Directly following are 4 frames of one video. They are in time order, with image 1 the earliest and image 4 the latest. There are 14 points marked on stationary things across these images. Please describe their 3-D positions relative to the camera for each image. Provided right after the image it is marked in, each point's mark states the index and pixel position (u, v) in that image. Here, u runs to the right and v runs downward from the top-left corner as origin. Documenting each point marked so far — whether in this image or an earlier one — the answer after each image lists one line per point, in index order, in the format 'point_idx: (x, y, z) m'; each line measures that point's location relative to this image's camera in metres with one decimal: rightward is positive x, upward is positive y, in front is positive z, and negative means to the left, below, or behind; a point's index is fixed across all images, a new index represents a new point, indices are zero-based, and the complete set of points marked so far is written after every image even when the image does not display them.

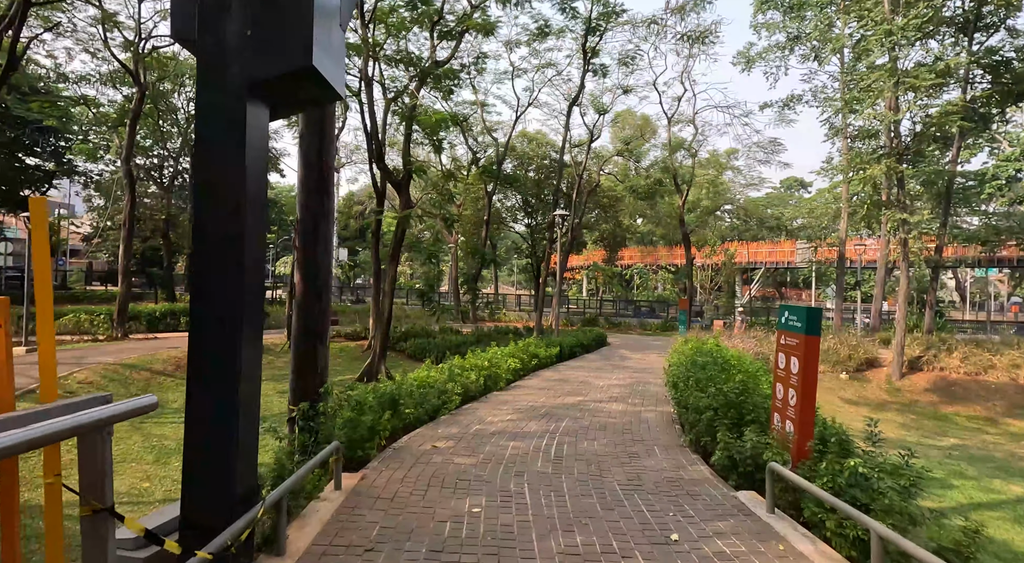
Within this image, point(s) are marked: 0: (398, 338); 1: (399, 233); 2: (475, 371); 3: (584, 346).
0: (-3.3, -1.6, +16.8) m
1: (-2.6, +1.1, +13.3) m
2: (-0.4, -1.1, +6.8) m
3: (+1.6, -1.4, +13.1) m
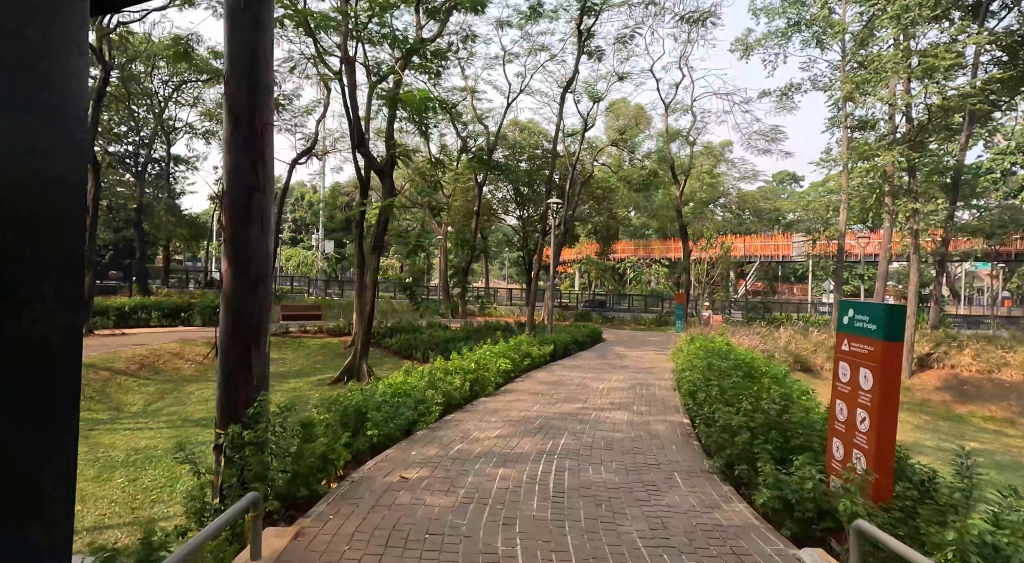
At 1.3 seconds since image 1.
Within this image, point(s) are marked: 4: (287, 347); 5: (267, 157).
0: (-3.5, -1.4, +16.0) m
1: (-2.7, +1.3, +12.4) m
2: (-0.5, -1.0, +6.0) m
3: (+1.4, -1.3, +12.4) m
4: (-5.8, -1.7, +15.1) m
5: (-1.3, +0.7, +3.1) m
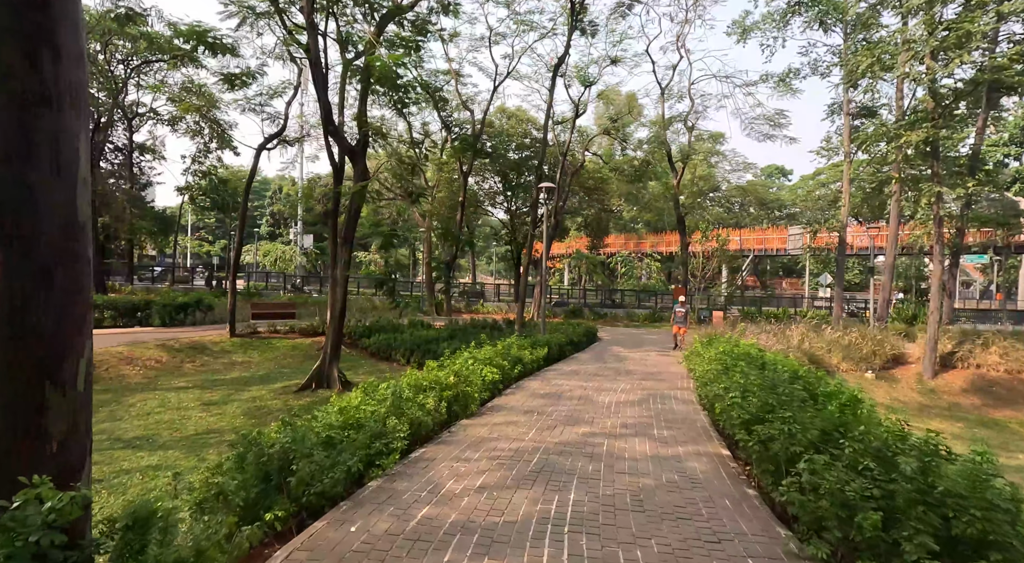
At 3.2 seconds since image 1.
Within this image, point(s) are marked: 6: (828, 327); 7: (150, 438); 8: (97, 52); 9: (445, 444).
0: (-3.8, -1.3, +14.7) m
1: (-3.0, +1.4, +11.1) m
2: (-0.6, -0.9, +4.8) m
3: (+1.2, -1.2, +11.2) m
4: (-6.0, -1.6, +13.7) m
5: (-1.3, +0.7, +1.8) m
6: (+7.7, -1.1, +14.4) m
7: (-4.6, -2.0, +7.5) m
8: (-12.2, +6.7, +17.3) m
9: (-0.5, -1.1, +4.1) m
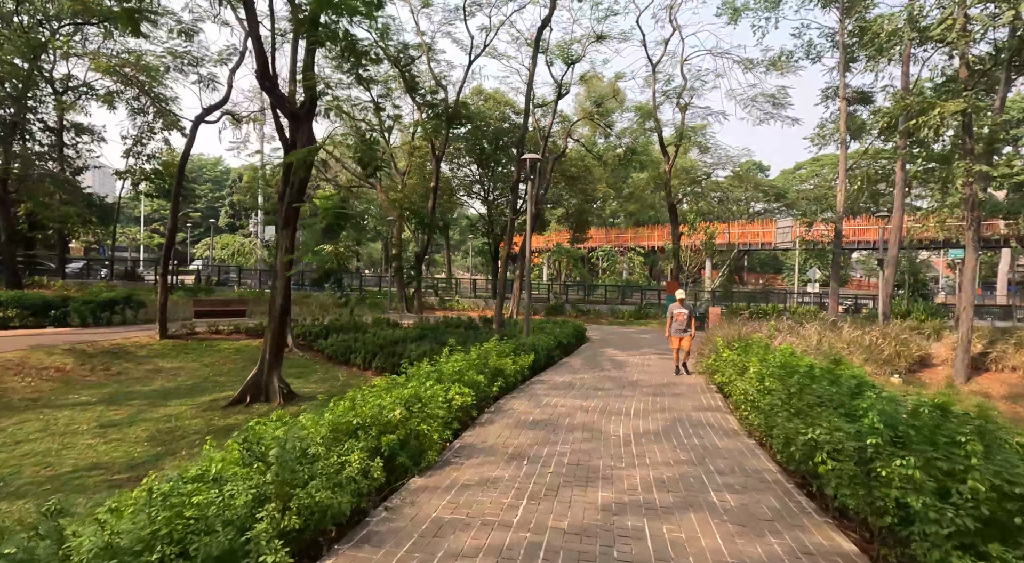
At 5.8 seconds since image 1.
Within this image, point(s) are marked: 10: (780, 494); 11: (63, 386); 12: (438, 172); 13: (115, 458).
0: (-4.3, -1.1, +12.8) m
1: (-3.3, +1.5, +9.3) m
2: (-0.7, -0.8, +3.0) m
3: (+0.8, -1.0, +9.5) m
4: (-6.5, -1.4, +11.7) m
5: (-1.3, +0.8, 0.0) m
6: (+7.2, -0.9, +12.9) m
7: (-4.8, -1.9, +5.6) m
8: (-12.8, +6.9, +15.1) m
9: (-0.6, -1.0, +2.3) m
10: (+1.4, -1.1, +3.1) m
11: (-6.9, -1.6, +9.0) m
12: (-2.1, +3.2, +17.3) m
13: (-4.2, -1.9, +6.3) m
